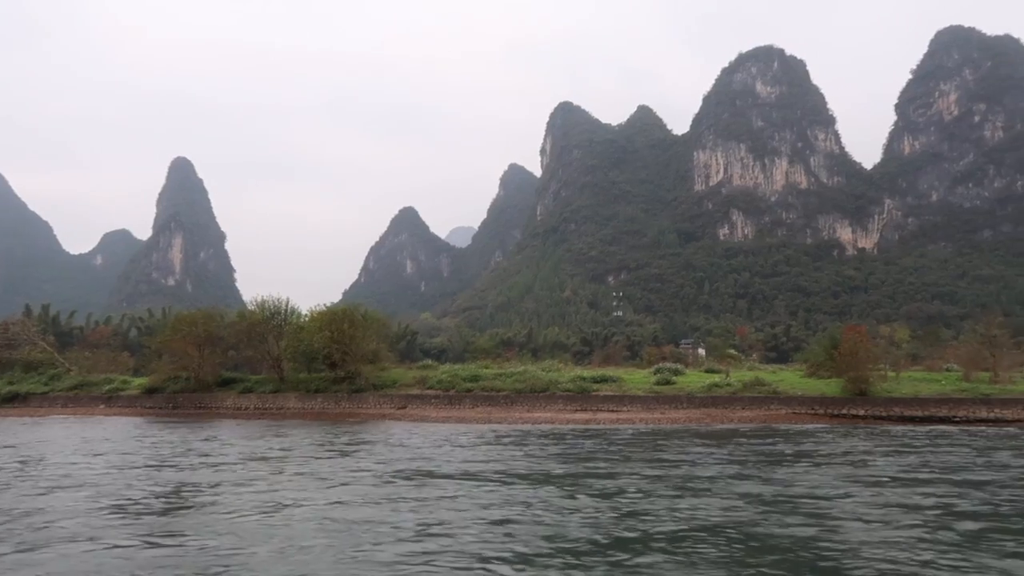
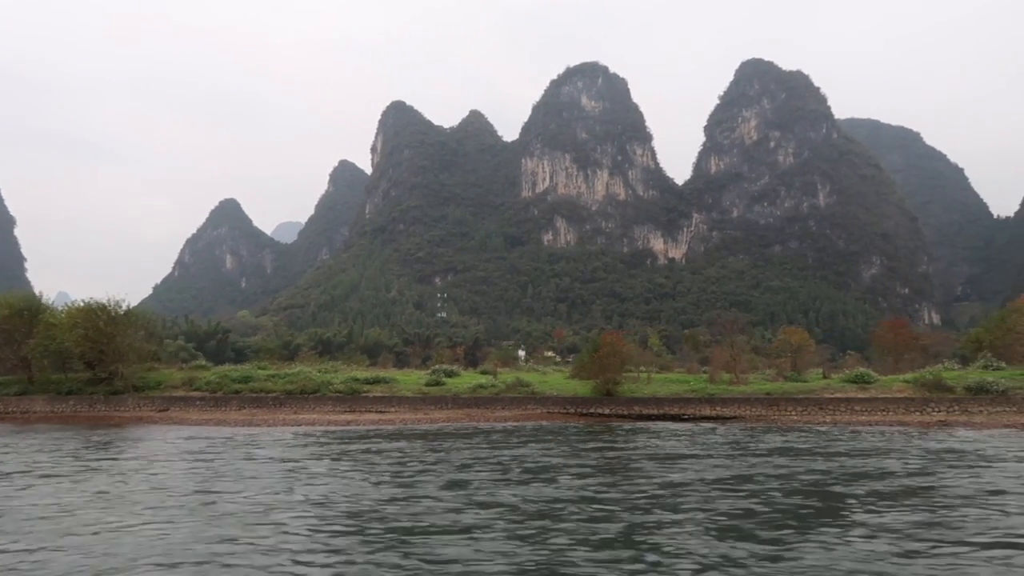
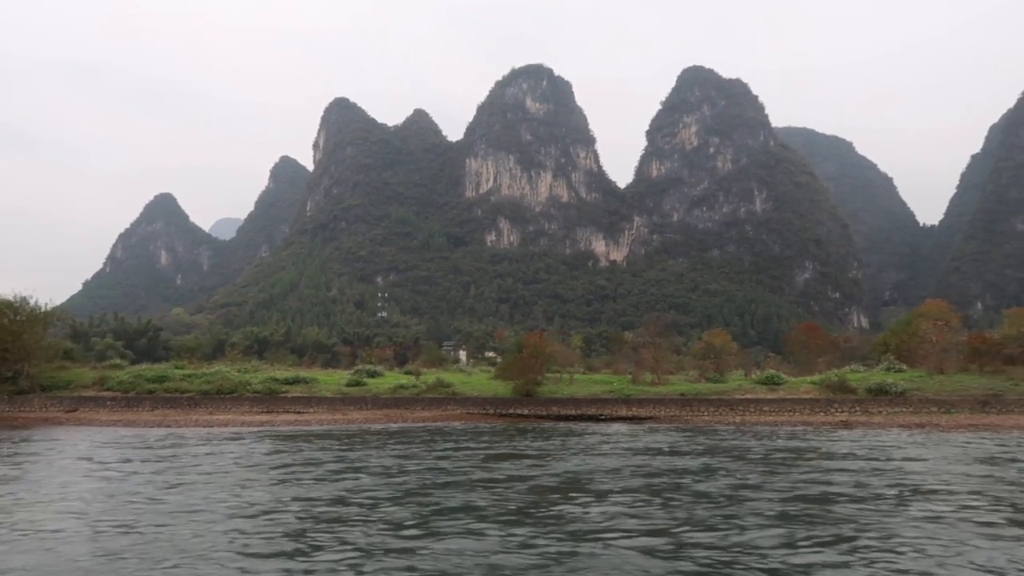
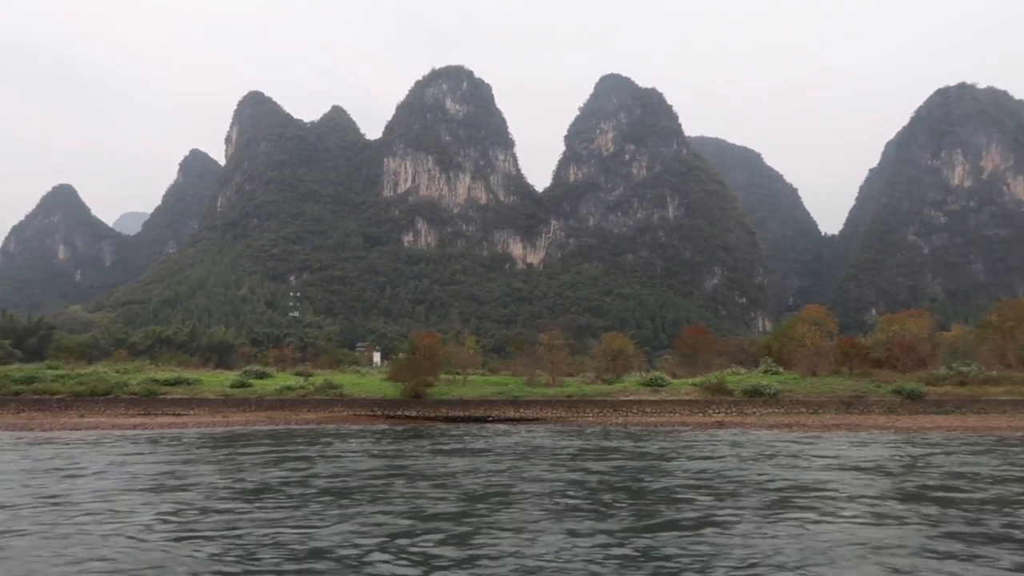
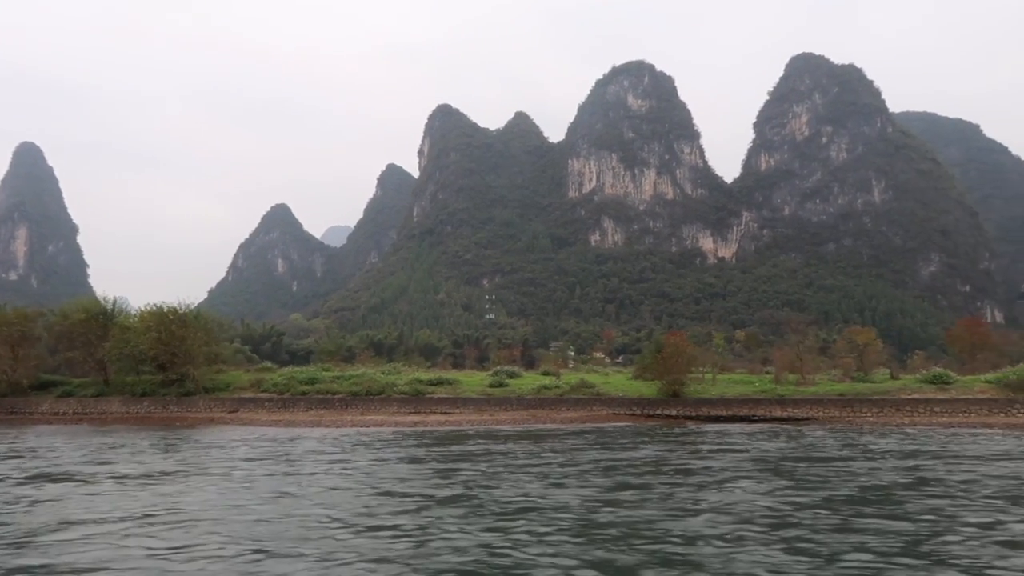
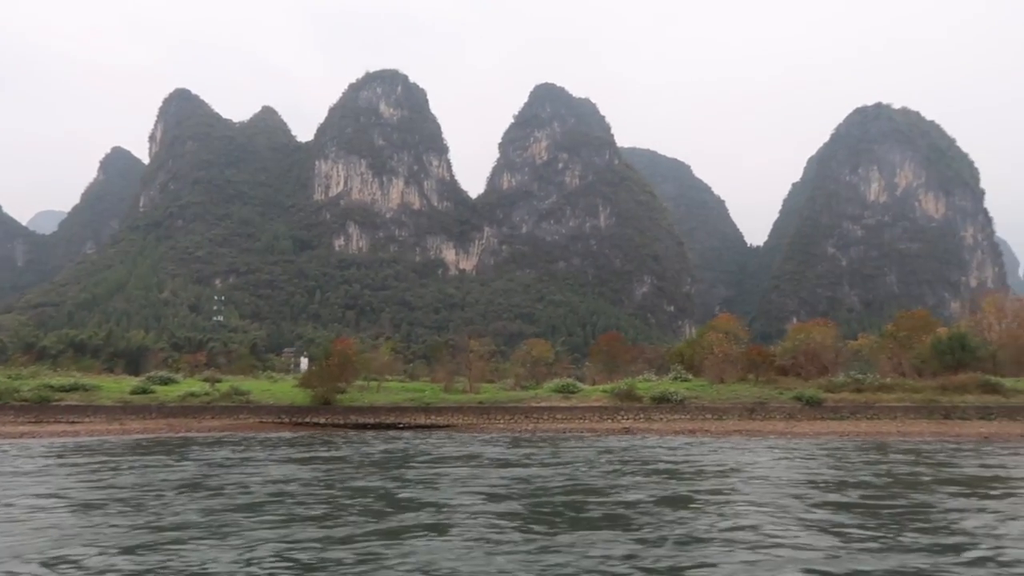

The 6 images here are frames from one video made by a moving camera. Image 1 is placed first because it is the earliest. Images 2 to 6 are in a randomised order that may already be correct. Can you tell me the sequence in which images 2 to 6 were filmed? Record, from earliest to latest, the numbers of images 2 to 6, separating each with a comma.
5, 2, 3, 4, 6
